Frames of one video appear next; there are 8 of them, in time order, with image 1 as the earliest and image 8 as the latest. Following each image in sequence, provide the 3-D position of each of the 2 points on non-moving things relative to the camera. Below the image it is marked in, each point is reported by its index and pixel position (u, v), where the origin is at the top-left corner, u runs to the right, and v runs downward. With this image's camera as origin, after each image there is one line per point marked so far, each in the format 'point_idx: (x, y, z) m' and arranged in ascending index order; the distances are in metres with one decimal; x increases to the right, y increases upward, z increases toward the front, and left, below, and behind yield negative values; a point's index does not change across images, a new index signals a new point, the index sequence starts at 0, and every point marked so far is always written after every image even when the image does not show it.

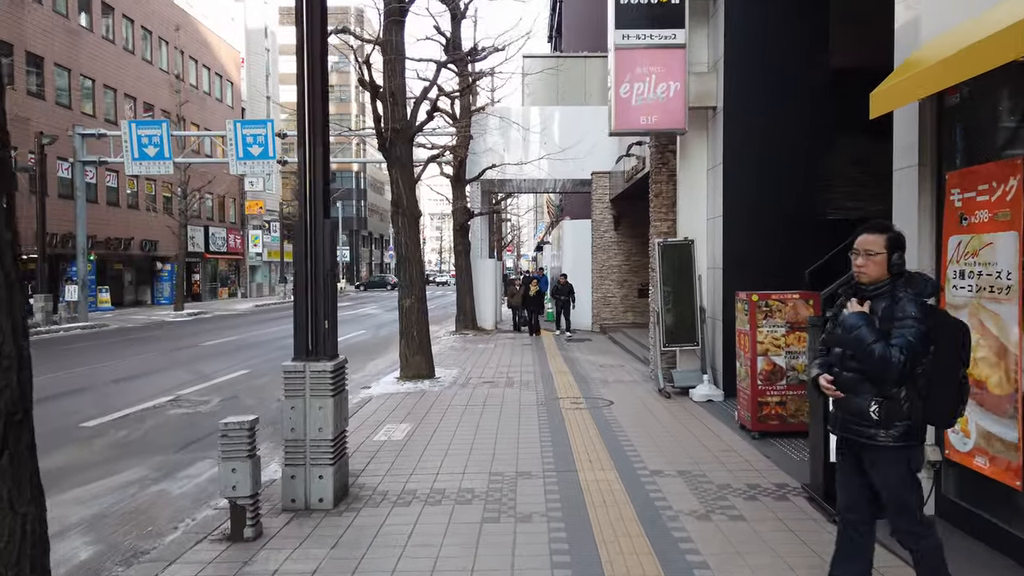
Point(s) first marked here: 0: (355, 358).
0: (-3.8, -1.7, +16.9) m
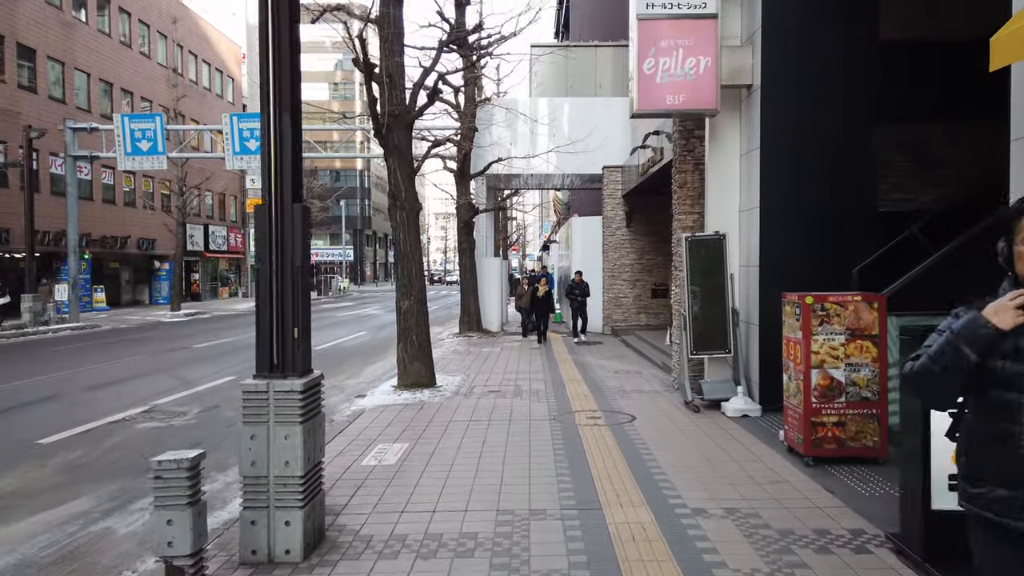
0: (-3.6, -1.7, +15.8) m
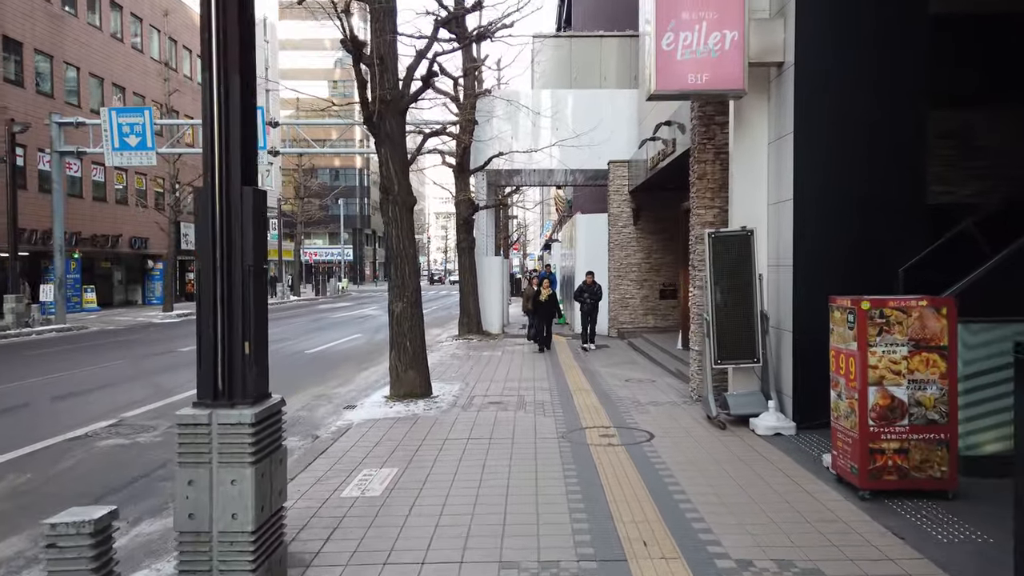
0: (-3.6, -1.7, +14.9) m
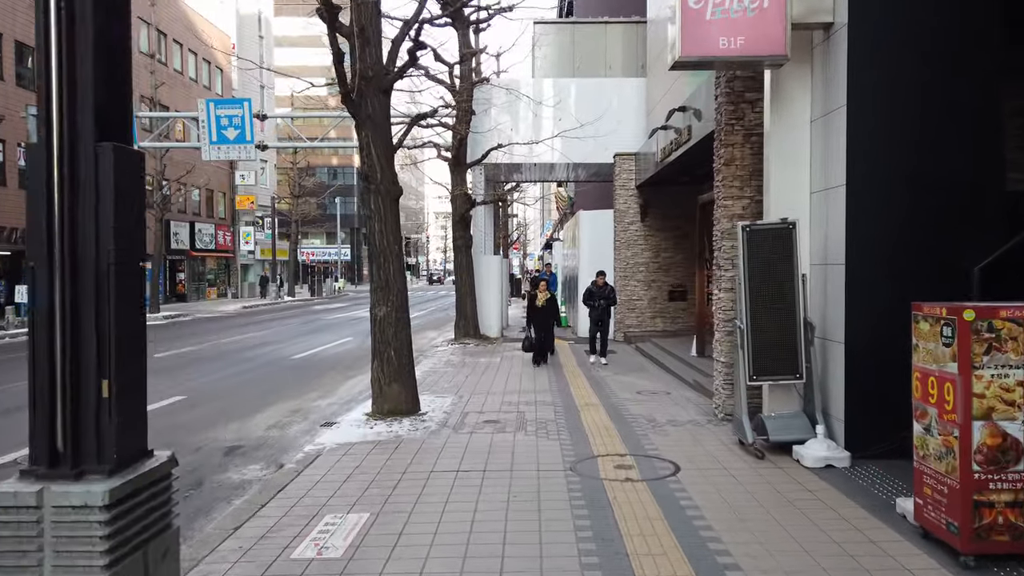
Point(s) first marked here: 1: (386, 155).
0: (-3.6, -1.7, +13.7) m
1: (-1.6, +1.7, +8.9) m
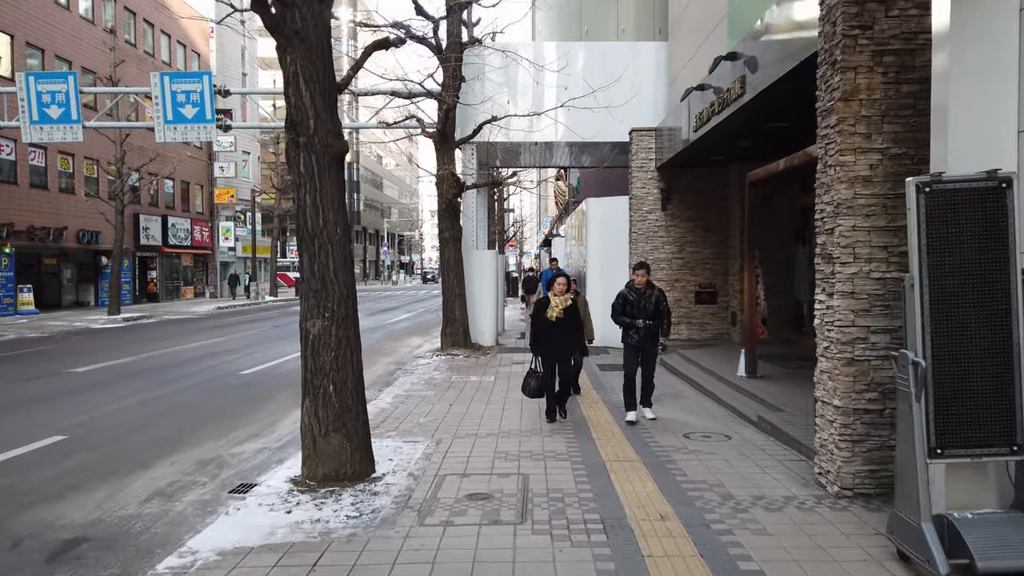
0: (-3.6, -1.7, +10.8) m
1: (-1.6, +1.7, +6.0) m
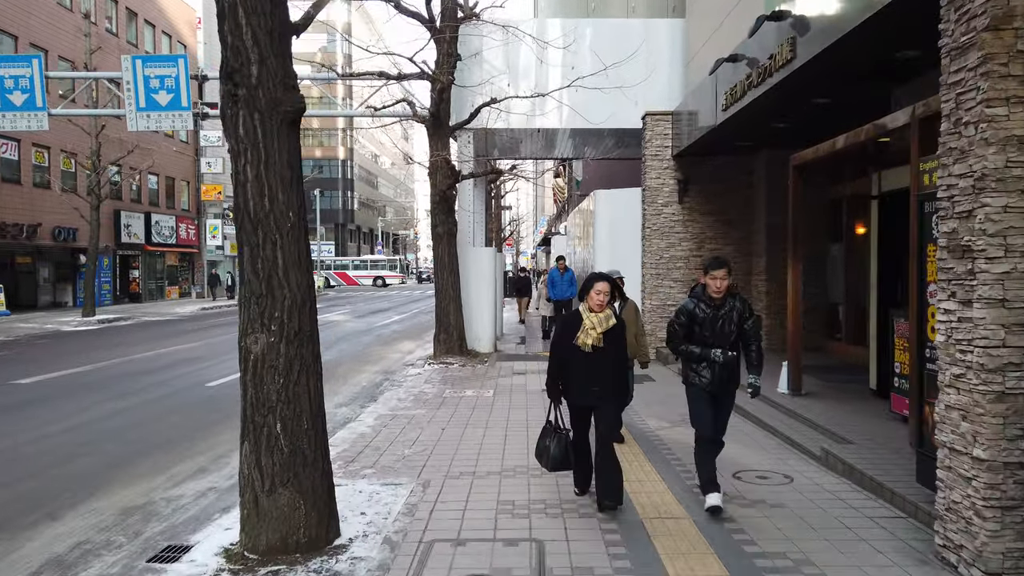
0: (-3.6, -1.8, +9.3) m
1: (-1.5, +1.6, +4.5) m
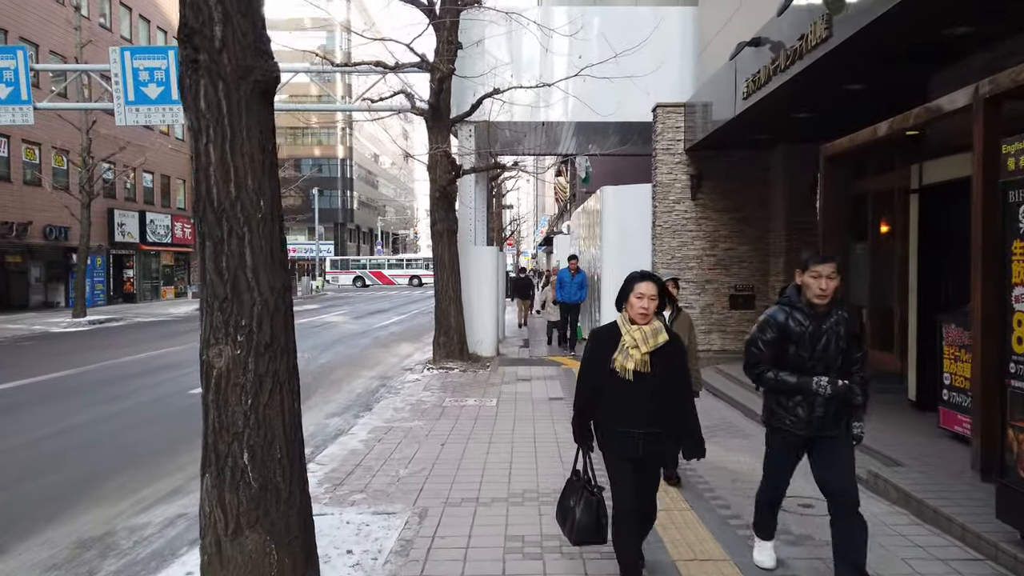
0: (-3.5, -1.8, +8.6) m
1: (-1.5, +1.6, +3.8) m
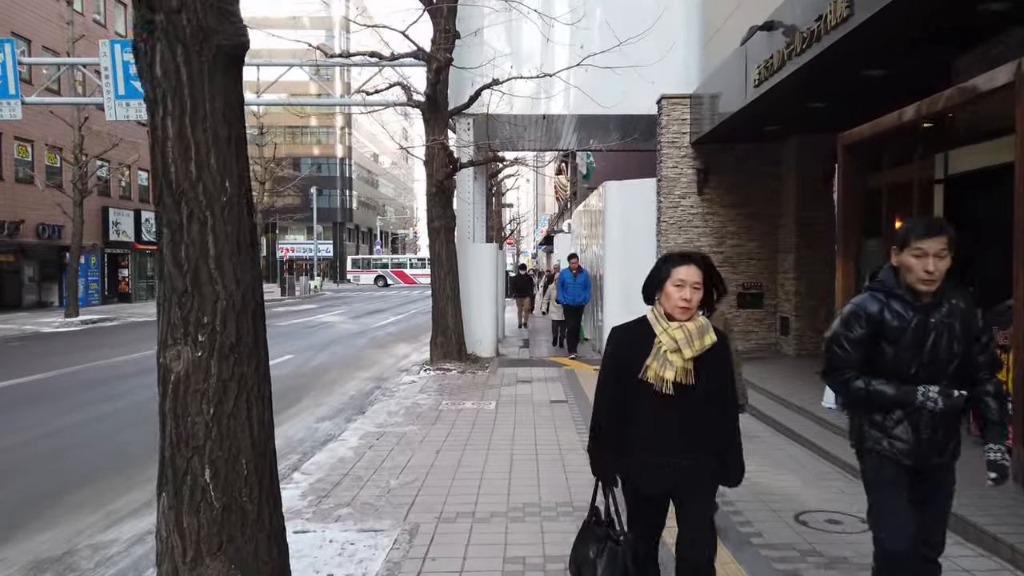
0: (-3.5, -1.7, +8.2) m
1: (-1.5, +1.7, +3.4) m
